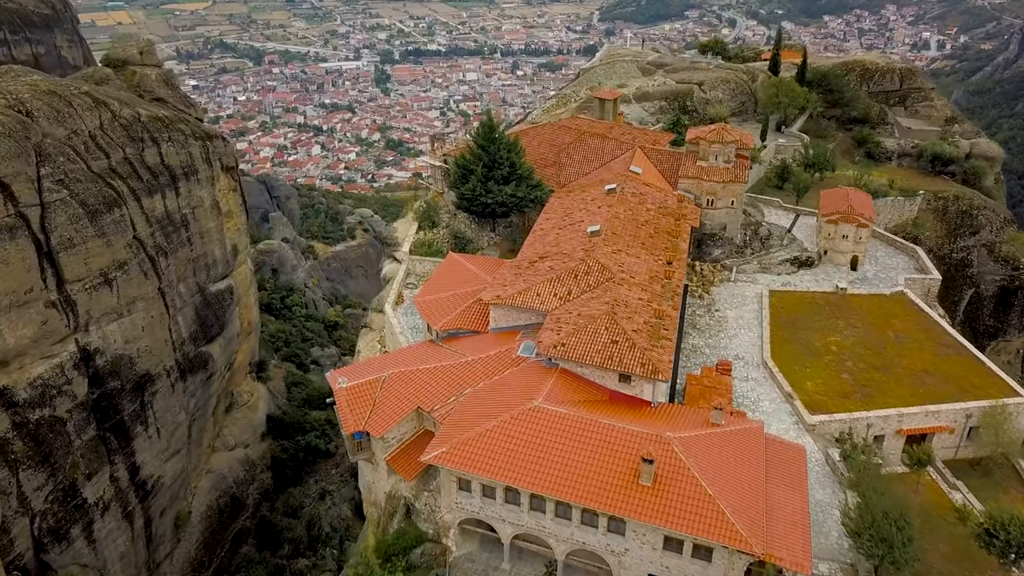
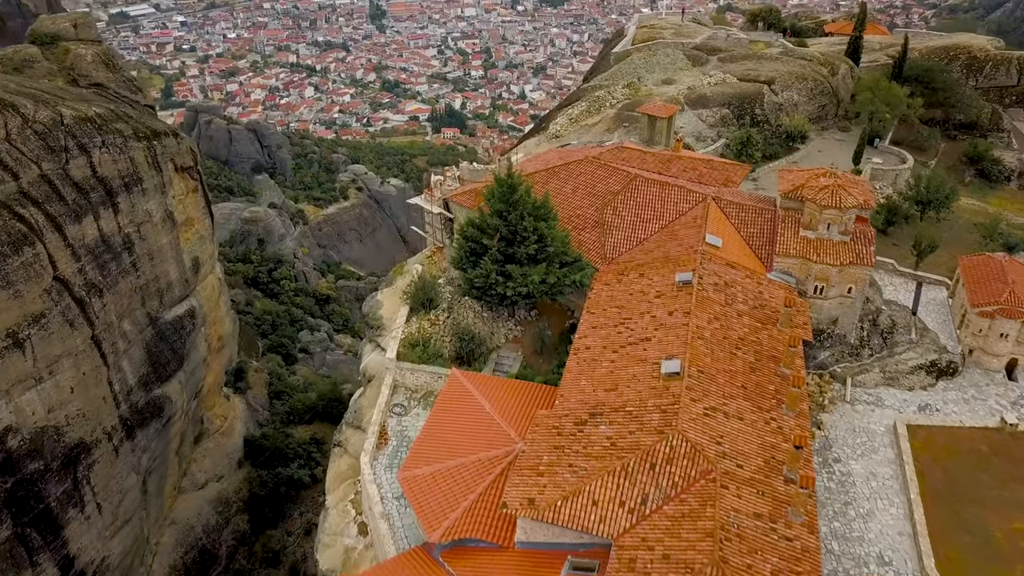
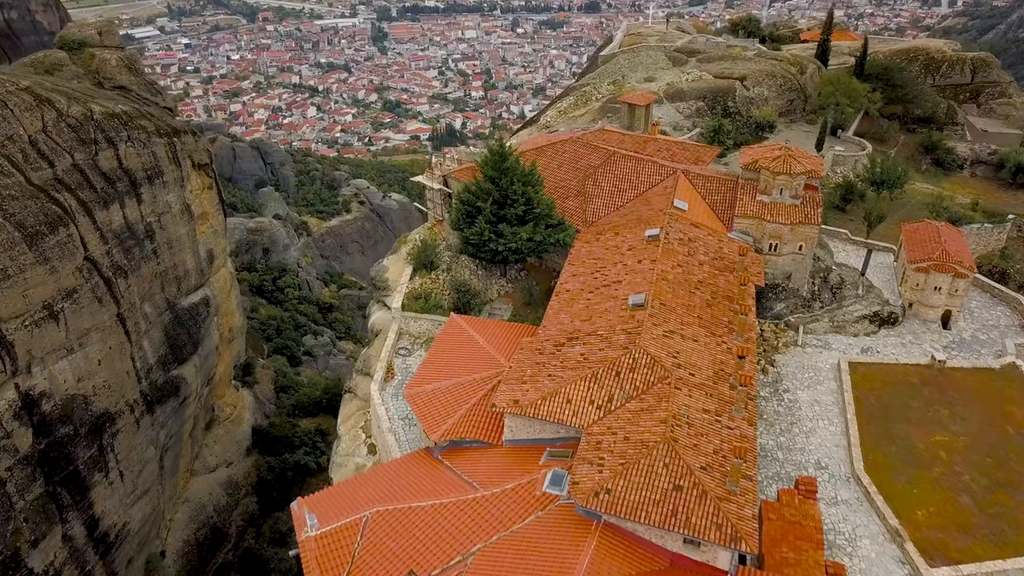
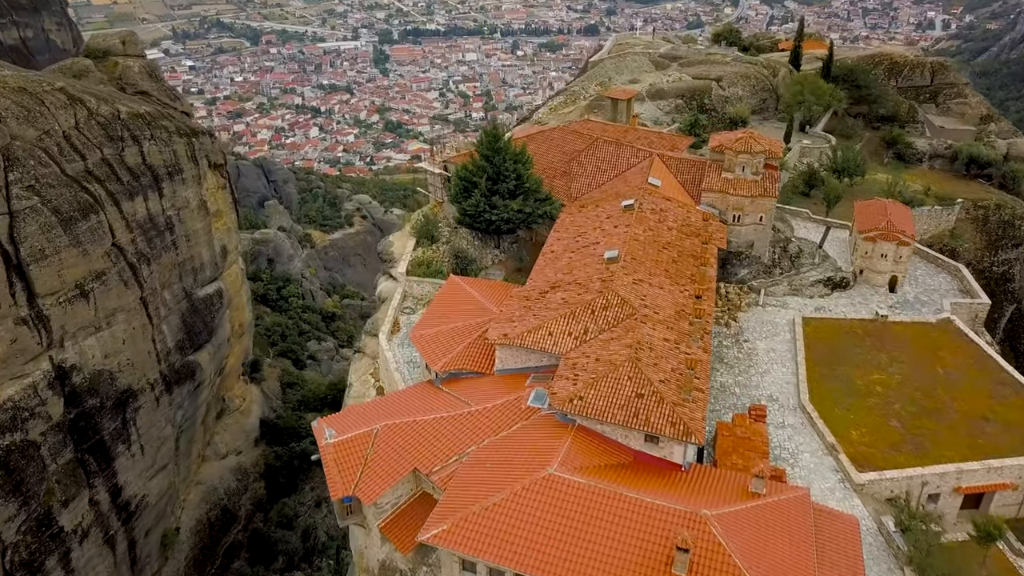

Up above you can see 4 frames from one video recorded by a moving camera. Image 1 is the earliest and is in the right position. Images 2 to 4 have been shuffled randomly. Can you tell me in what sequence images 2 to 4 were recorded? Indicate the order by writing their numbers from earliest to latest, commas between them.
4, 3, 2
